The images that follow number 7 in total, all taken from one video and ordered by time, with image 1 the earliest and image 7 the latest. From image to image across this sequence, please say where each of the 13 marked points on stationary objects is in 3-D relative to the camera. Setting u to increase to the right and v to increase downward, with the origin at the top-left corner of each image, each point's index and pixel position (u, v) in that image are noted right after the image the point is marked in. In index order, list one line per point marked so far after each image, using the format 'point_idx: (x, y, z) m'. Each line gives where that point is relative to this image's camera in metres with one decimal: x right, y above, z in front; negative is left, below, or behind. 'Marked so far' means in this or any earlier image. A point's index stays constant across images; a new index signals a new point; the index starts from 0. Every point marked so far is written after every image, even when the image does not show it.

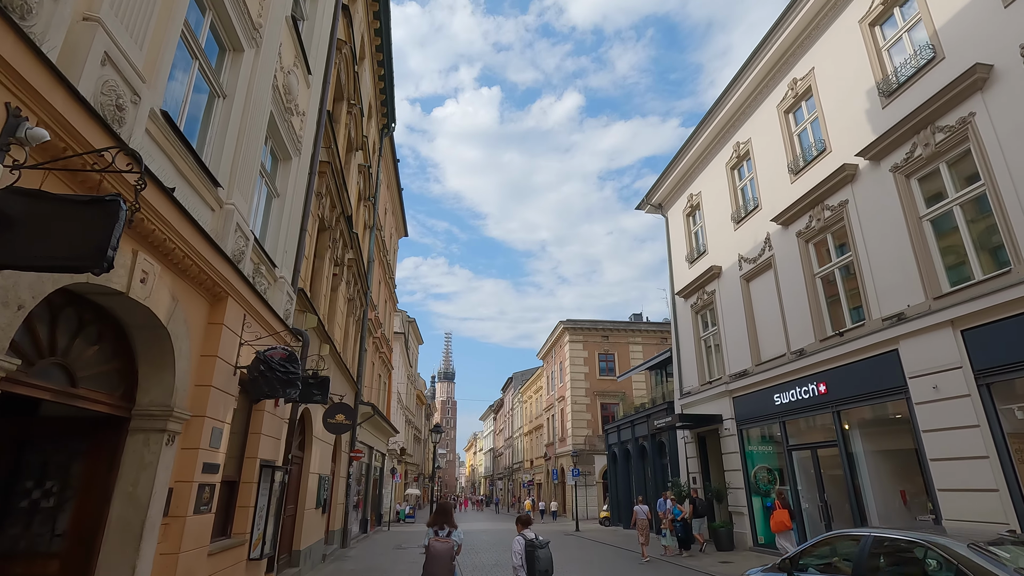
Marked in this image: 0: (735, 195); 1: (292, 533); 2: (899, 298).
0: (+7.3, +3.0, +17.5) m
1: (-4.4, -4.9, +10.7) m
2: (+7.9, -0.2, +11.0) m
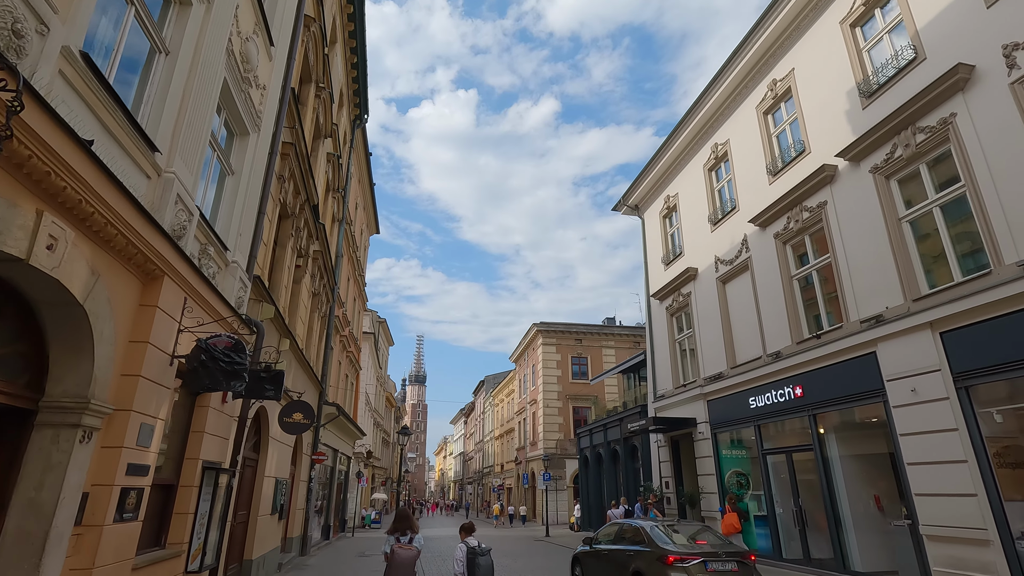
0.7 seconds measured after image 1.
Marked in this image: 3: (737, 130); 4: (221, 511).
0: (+6.5, +2.9, +17.4) m
1: (-5.0, -4.7, +10.0) m
2: (+7.4, -0.2, +10.9) m
3: (+6.9, +4.8, +16.4) m
4: (-3.8, -2.9, +7.0) m
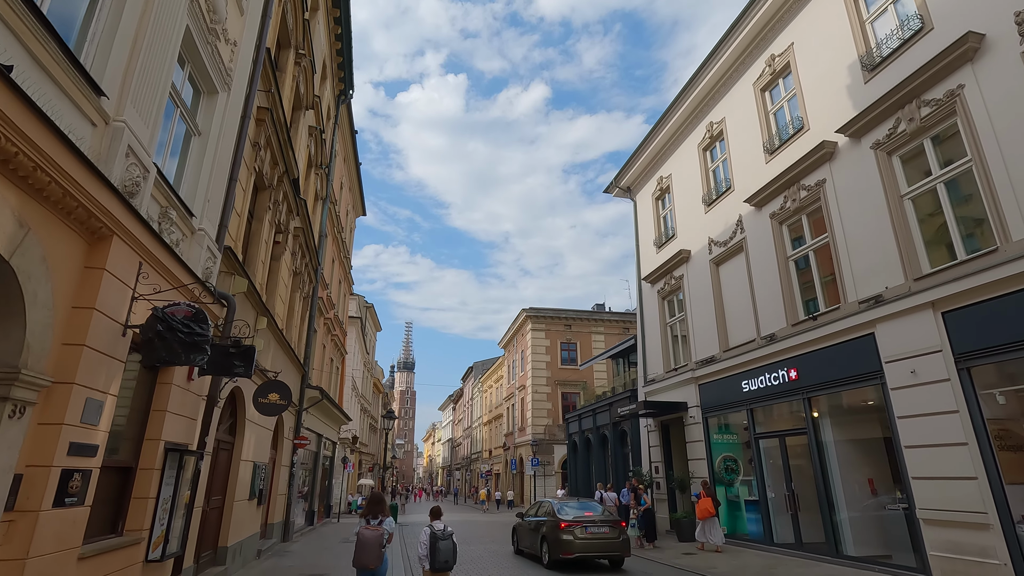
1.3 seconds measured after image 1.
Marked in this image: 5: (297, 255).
0: (+6.2, +3.5, +17.0) m
1: (-5.2, -4.2, +9.5) m
2: (+7.2, +0.2, +10.6) m
3: (+6.6, +5.4, +16.0) m
4: (-3.9, -2.5, +6.5) m
5: (-5.7, +0.9, +14.4) m
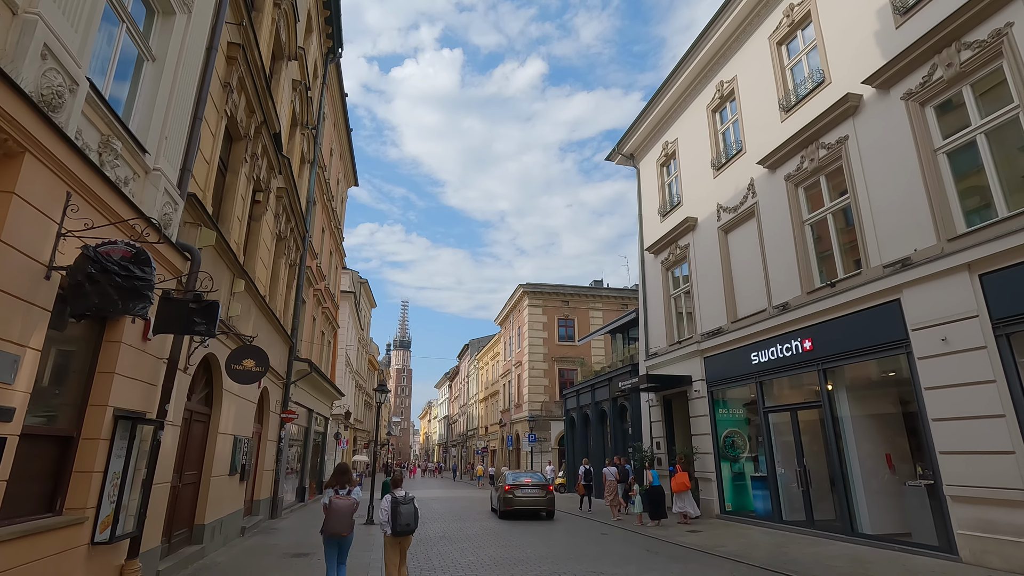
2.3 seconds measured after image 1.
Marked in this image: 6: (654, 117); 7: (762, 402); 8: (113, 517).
0: (+6.1, +4.4, +16.1) m
1: (-5.2, -3.6, +8.8) m
2: (+7.2, +0.8, +9.8) m
3: (+6.5, +6.2, +15.0) m
4: (-3.9, -1.9, +5.8) m
5: (-5.8, +1.8, +13.5) m
6: (+5.1, +6.2, +19.4) m
7: (+6.2, -2.8, +13.2) m
8: (-3.8, -2.2, +5.1) m
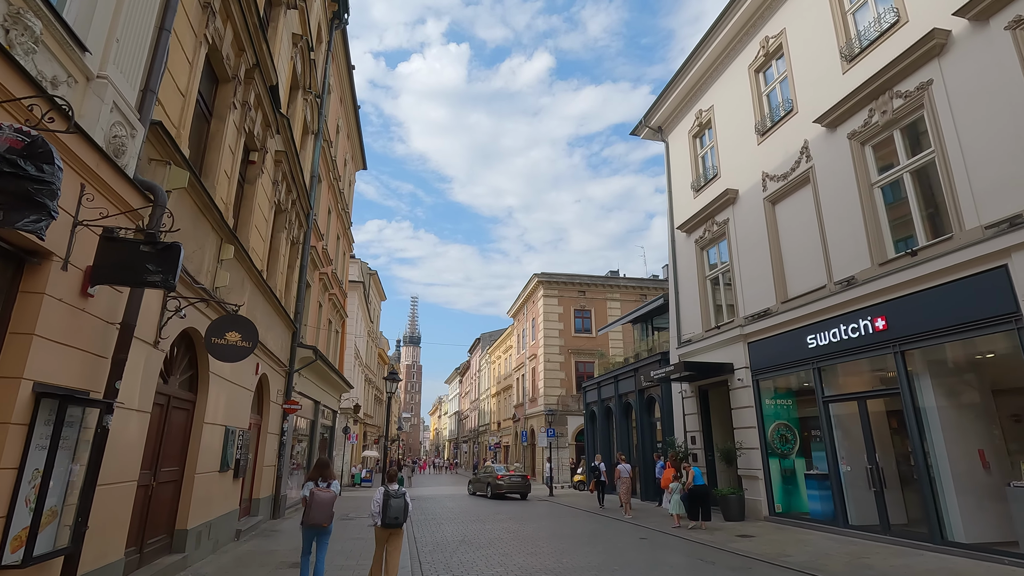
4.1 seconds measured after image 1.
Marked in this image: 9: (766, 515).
0: (+6.7, +5.0, +14.5) m
1: (-4.7, -3.0, +7.5) m
2: (+7.7, +1.4, +8.3) m
3: (+7.1, +6.8, +13.4) m
4: (-3.5, -1.5, +4.4) m
5: (-5.2, +2.3, +12.1) m
6: (+5.8, +6.8, +17.8) m
7: (+6.7, -2.2, +11.7) m
8: (-3.4, -1.7, +3.8) m
9: (+6.2, -5.6, +13.2) m
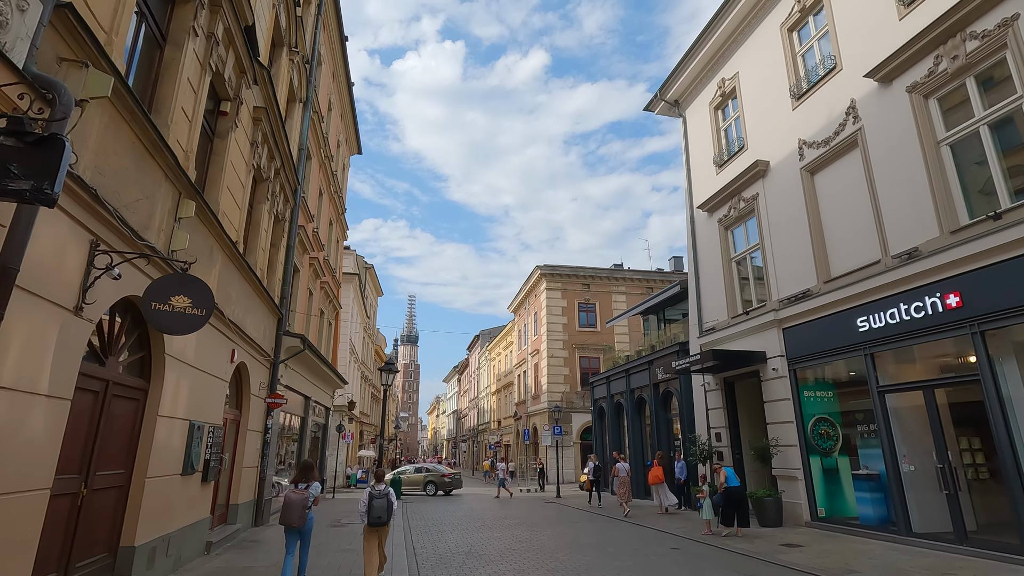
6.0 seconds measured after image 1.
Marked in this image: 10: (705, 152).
0: (+6.9, +5.5, +13.2) m
1: (-4.5, -2.6, +6.1) m
2: (+7.9, +1.9, +6.9) m
3: (+7.3, +7.3, +12.0) m
4: (-3.2, -1.0, +3.0) m
5: (-5.0, +2.7, +10.7) m
6: (+6.0, +7.3, +16.4) m
7: (+7.0, -1.8, +10.3) m
8: (-3.1, -1.3, +2.4) m
9: (+6.5, -5.1, +11.8) m
10: (+6.0, +4.2, +16.8) m
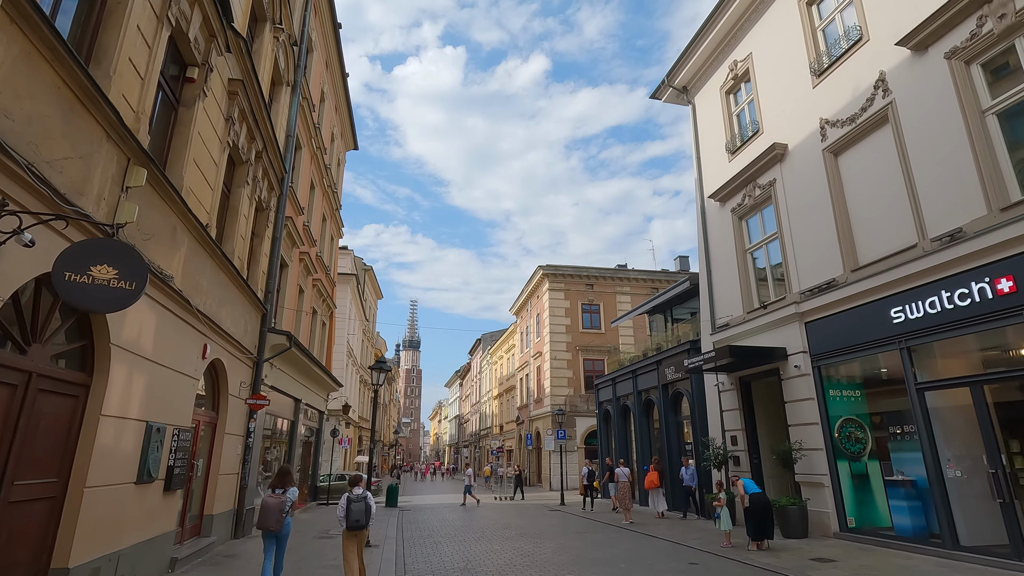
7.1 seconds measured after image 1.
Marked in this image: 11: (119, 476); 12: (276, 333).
0: (+6.9, +5.7, +12.3) m
1: (-4.5, -2.4, +5.2) m
2: (+7.9, +2.1, +6.0) m
3: (+7.3, +7.5, +11.2) m
4: (-3.2, -0.8, +2.1) m
5: (-5.0, +2.9, +9.8) m
6: (+6.0, +7.4, +15.6) m
7: (+7.0, -1.5, +9.4) m
8: (-3.1, -1.0, +1.5) m
9: (+6.5, -4.9, +10.8) m
10: (+6.0, +4.4, +15.9) m
11: (-4.5, -2.2, +6.2) m
12: (-5.7, -1.1, +12.8) m
